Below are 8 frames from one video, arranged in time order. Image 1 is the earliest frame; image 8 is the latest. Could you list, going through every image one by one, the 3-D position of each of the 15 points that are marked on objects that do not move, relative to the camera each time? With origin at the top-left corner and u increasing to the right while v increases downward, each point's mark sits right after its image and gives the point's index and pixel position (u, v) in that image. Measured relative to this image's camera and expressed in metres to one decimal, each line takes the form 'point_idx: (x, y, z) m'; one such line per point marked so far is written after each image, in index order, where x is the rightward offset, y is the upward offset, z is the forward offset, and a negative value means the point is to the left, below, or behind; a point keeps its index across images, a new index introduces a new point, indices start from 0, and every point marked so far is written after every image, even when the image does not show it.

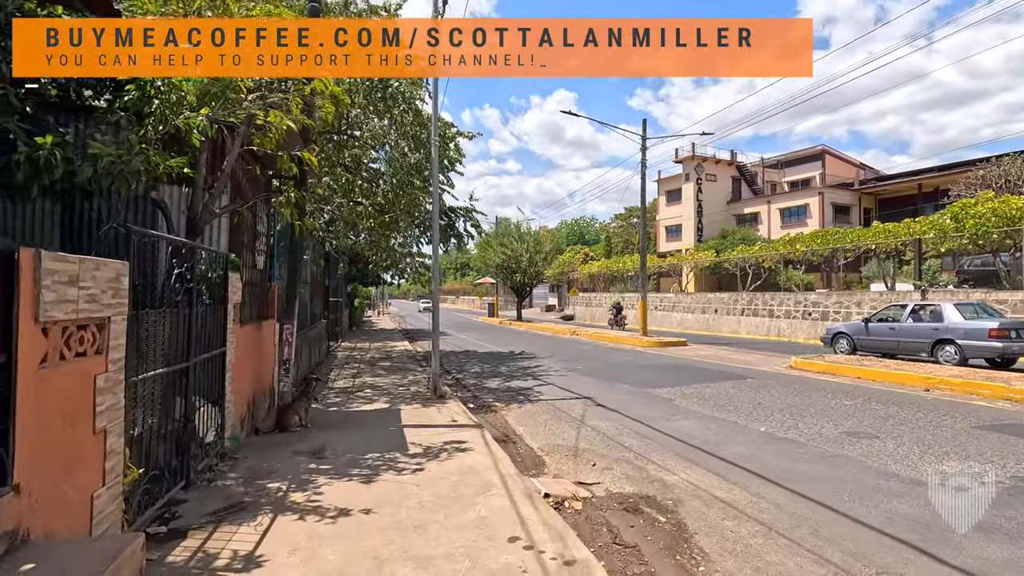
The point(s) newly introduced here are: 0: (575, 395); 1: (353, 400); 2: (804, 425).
0: (+1.1, -1.8, +9.1) m
1: (-2.6, -1.8, +8.8) m
2: (+3.6, -1.7, +6.6) m
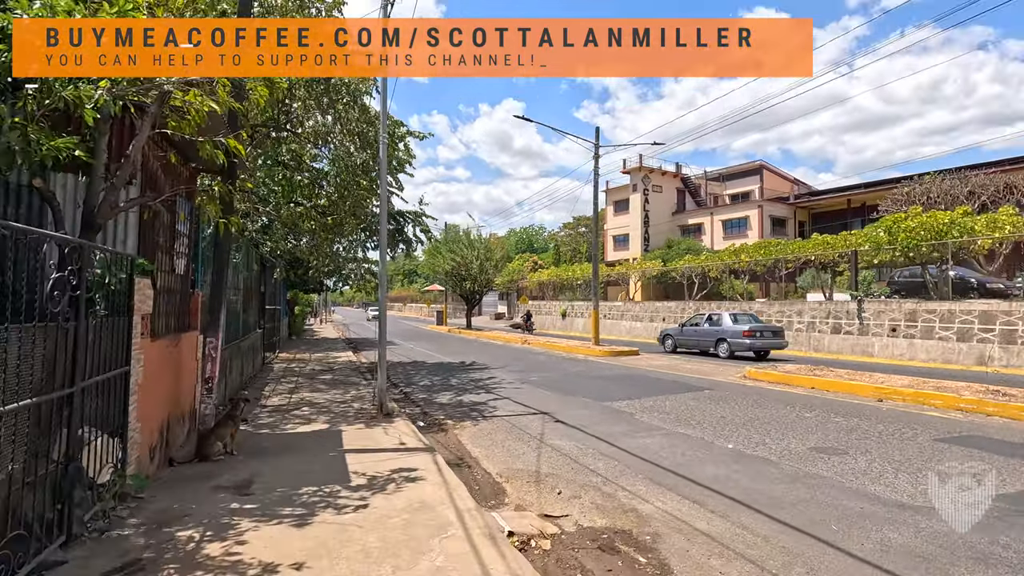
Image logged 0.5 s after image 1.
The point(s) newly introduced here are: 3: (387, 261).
0: (+0.3, -2.0, +8.6) m
1: (-3.3, -2.0, +8.0) m
2: (+3.1, -1.8, +6.4) m
3: (-2.2, +0.5, +9.5) m
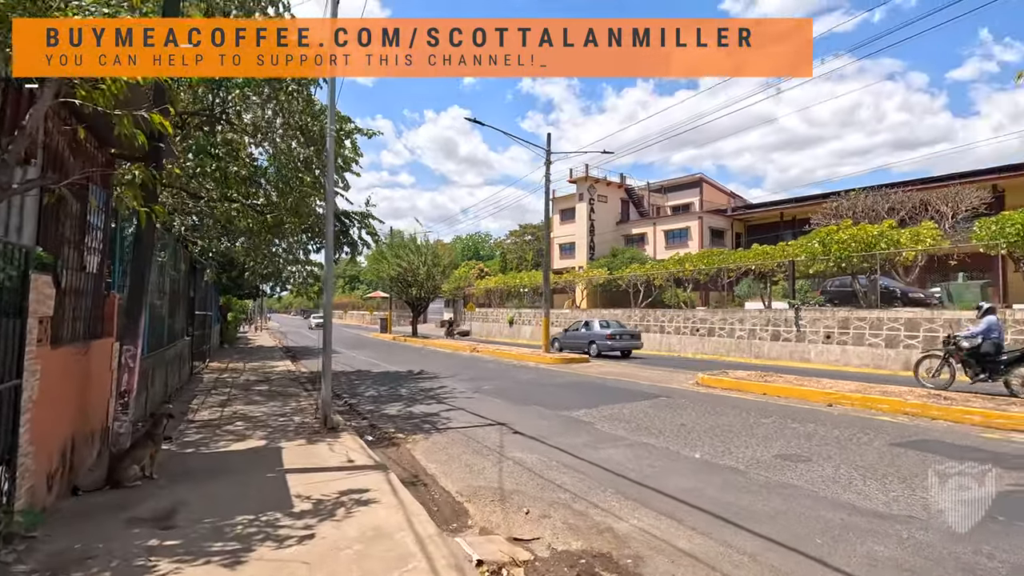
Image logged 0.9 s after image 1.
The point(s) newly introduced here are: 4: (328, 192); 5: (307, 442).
0: (-0.4, -2.0, +8.2) m
1: (-3.9, -2.0, +7.2) m
2: (+2.6, -1.9, +6.3) m
3: (-2.9, +0.4, +8.8) m
4: (-3.3, +1.7, +9.6) m
5: (-2.6, -2.0, +6.9) m
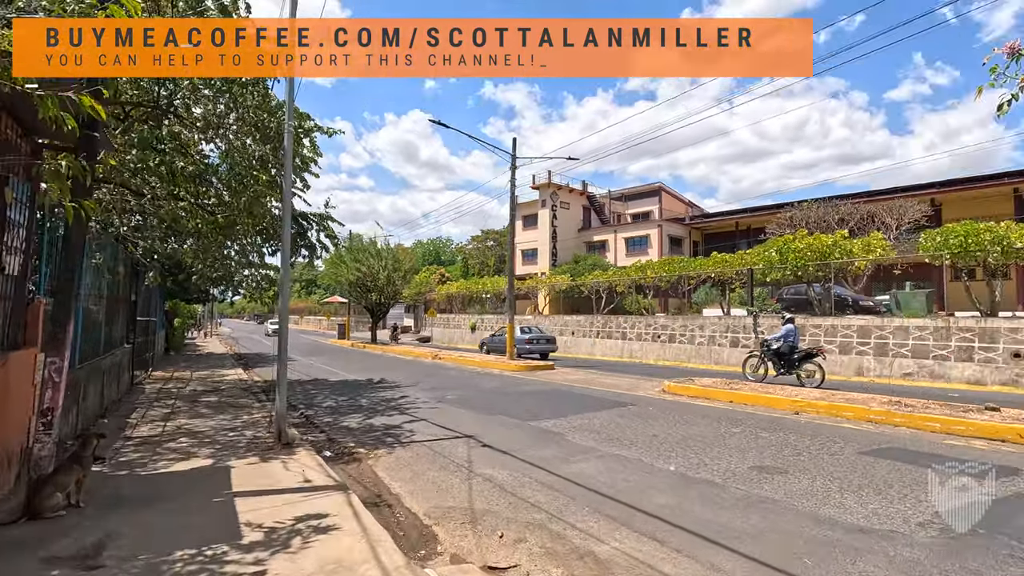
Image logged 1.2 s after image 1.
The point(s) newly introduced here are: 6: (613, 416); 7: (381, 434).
0: (-0.8, -2.1, +7.8) m
1: (-4.3, -2.1, +6.6) m
2: (+2.3, -2.0, +6.2) m
3: (-3.4, +0.3, +8.3) m
4: (-3.8, +1.6, +9.0) m
5: (-3.0, -2.0, +6.4) m
6: (+1.7, -2.1, +9.0) m
7: (-2.0, -2.2, +8.2) m
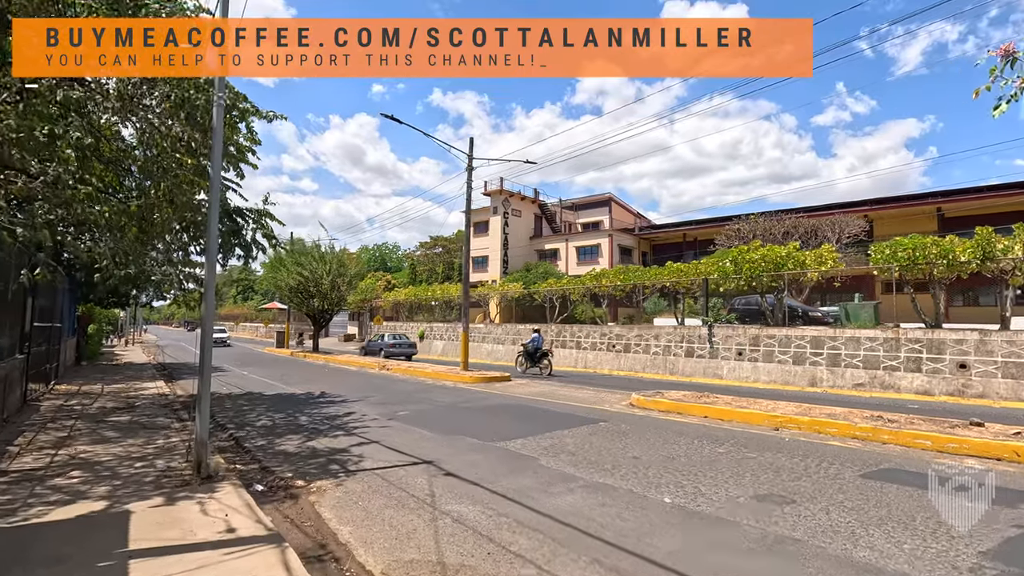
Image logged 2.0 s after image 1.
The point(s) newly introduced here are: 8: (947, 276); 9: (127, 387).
0: (-1.3, -2.2, +6.8) m
1: (-4.6, -2.0, +5.2) m
2: (+2.0, -2.1, +5.5) m
3: (-3.9, +0.3, +7.1) m
4: (-4.3, +1.6, +7.8) m
5: (-3.3, -2.0, +5.2) m
6: (+1.1, -2.2, +8.2) m
7: (-2.5, -2.3, +7.0) m
8: (+12.6, +0.3, +15.5) m
9: (-11.0, -2.8, +15.4) m
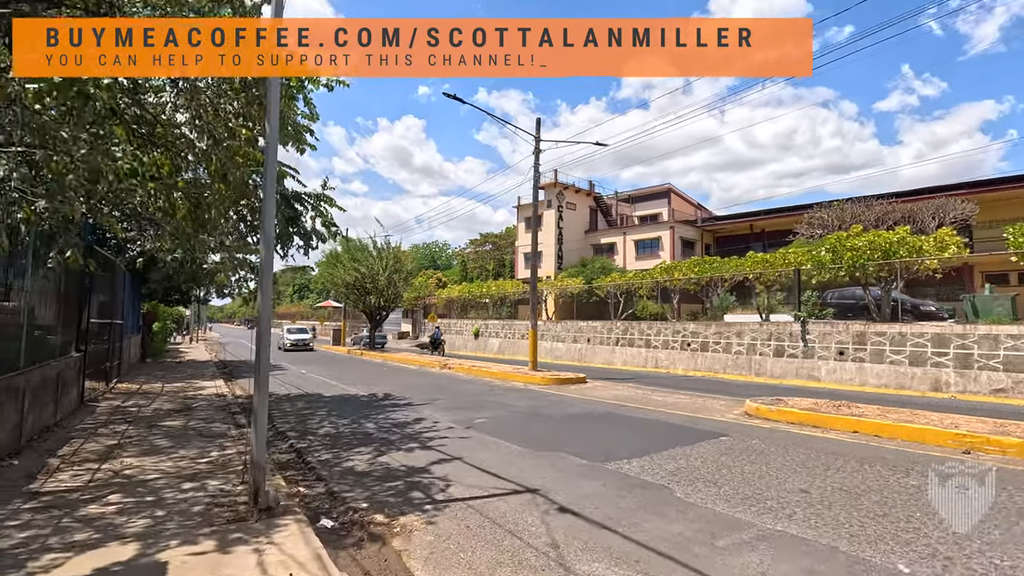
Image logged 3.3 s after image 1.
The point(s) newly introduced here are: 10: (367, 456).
0: (0.0, -2.0, +5.5) m
1: (-3.5, -1.9, +4.2) m
2: (+3.1, -1.9, +3.8) m
3: (-2.6, +0.4, +5.9) m
4: (-3.0, +1.7, +6.7) m
5: (-2.2, -1.9, +4.0) m
6: (+2.5, -2.0, +6.6) m
7: (-1.2, -2.1, +5.8) m
8: (+14.5, +0.6, +12.9) m
9: (-9.0, -2.7, +14.9) m
10: (-1.9, -2.2, +7.0) m
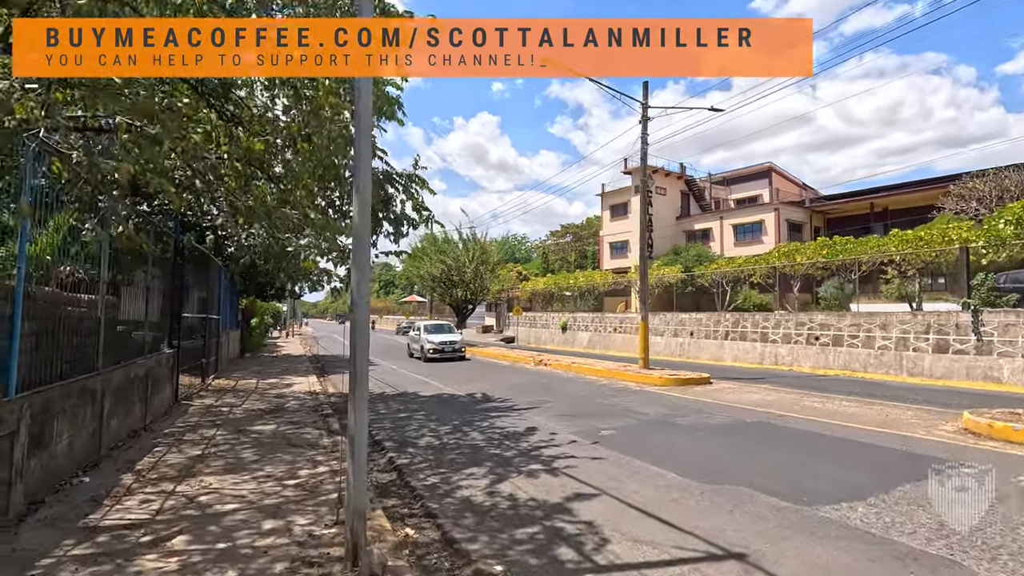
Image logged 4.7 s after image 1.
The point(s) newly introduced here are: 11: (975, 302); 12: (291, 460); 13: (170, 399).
0: (+1.3, -1.8, +3.8) m
1: (-2.3, -1.8, +3.0) m
2: (+4.2, -1.7, +1.7) m
3: (-1.2, +0.6, +4.6) m
4: (-1.5, +1.9, +5.4) m
5: (-1.0, -1.8, +2.6) m
6: (+4.0, -1.8, +4.6) m
7: (+0.2, -1.9, +4.2) m
8: (+16.7, +1.1, +9.1) m
9: (-6.2, -2.5, +14.4) m
10: (-0.3, -2.0, +5.6) m
11: (+13.3, -0.4, +15.5) m
12: (-2.6, -2.0, +6.4) m
13: (-6.3, -2.0, +9.9) m
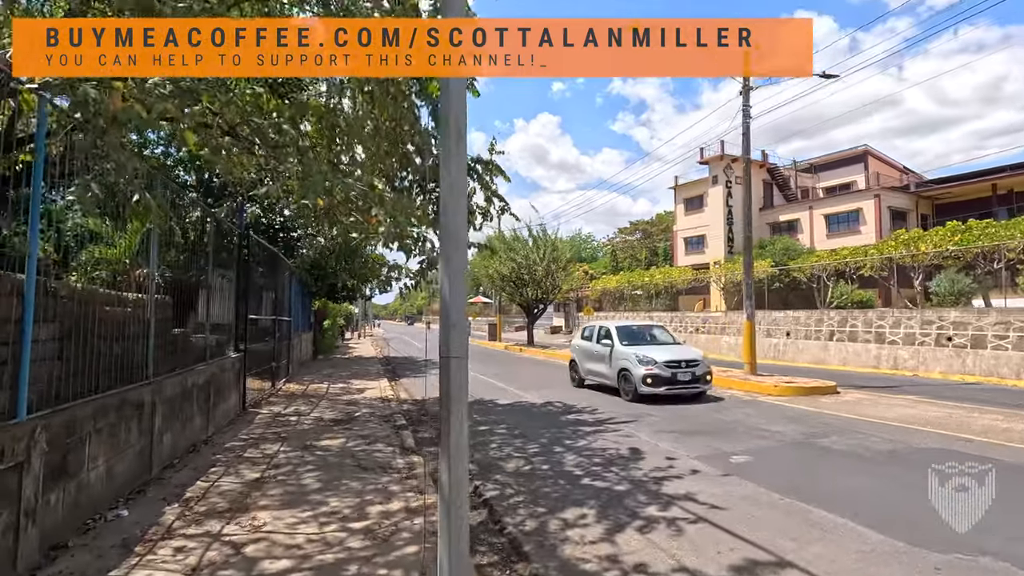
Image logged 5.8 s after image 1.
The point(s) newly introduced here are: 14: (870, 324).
0: (+2.1, -1.7, +2.3) m
1: (-1.5, -1.7, +1.9) m
2: (+4.7, -1.5, -0.1) m
3: (-0.4, +0.7, +3.4) m
4: (-0.6, +2.0, +4.2) m
5: (-0.3, -1.7, +1.4) m
6: (+4.8, -1.7, +2.7) m
7: (+1.1, -1.8, +2.8) m
8: (+18.0, +1.5, +5.7) m
9: (-4.1, -2.5, +13.7) m
10: (+0.7, -1.9, +4.3) m
11: (+15.3, -0.1, +12.5) m
12: (-1.5, -2.0, +5.3) m
13: (-4.8, -2.0, +9.2) m
14: (+12.8, -1.3, +19.1) m
